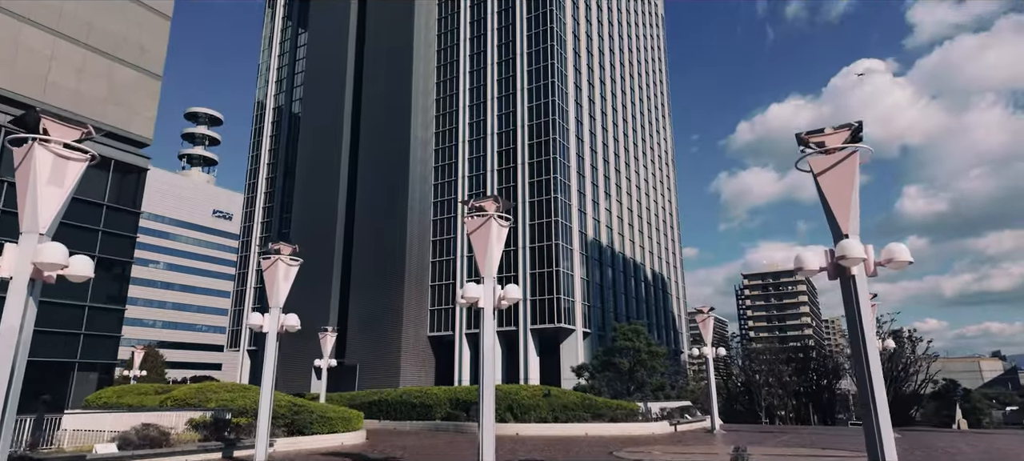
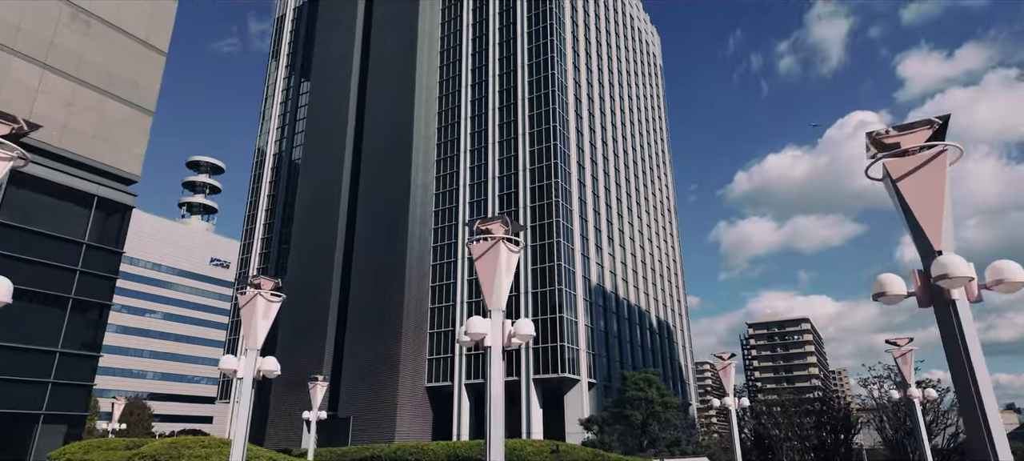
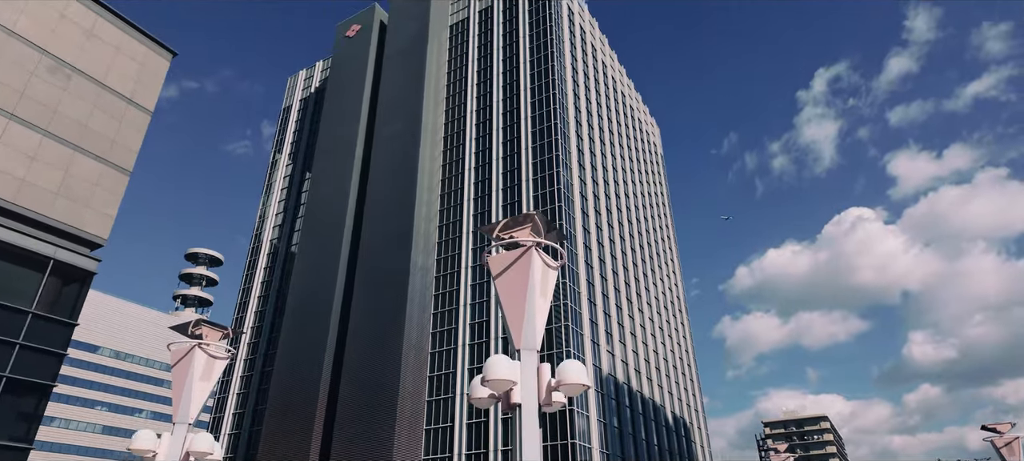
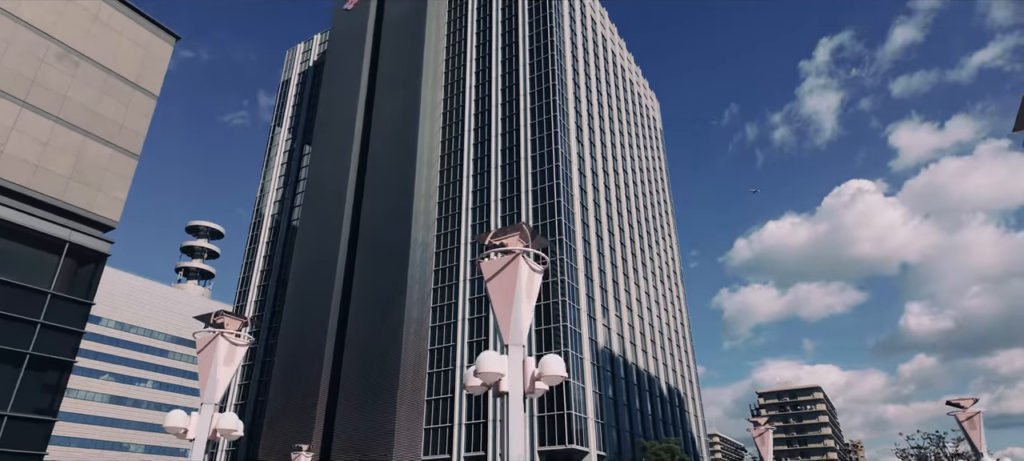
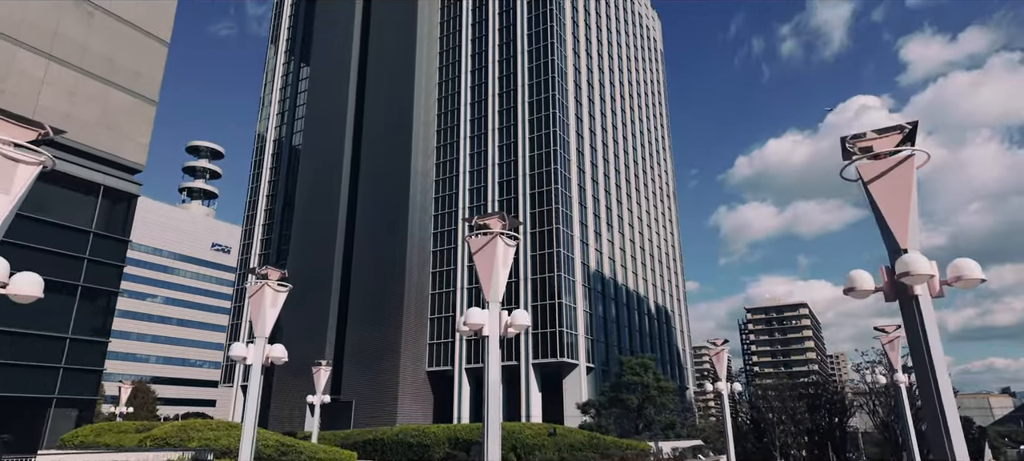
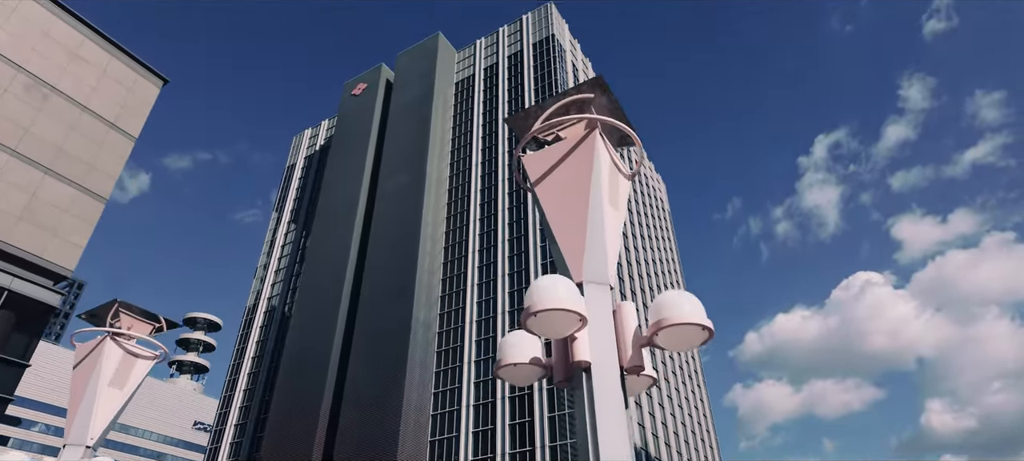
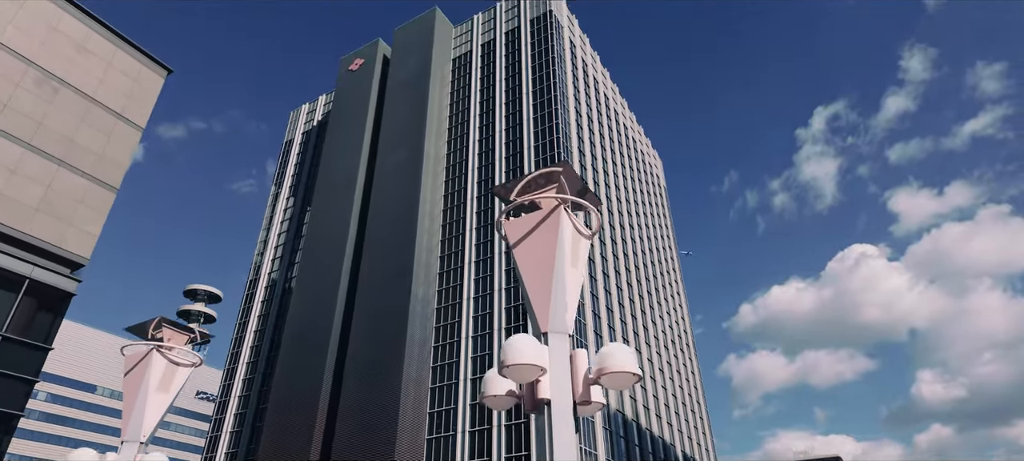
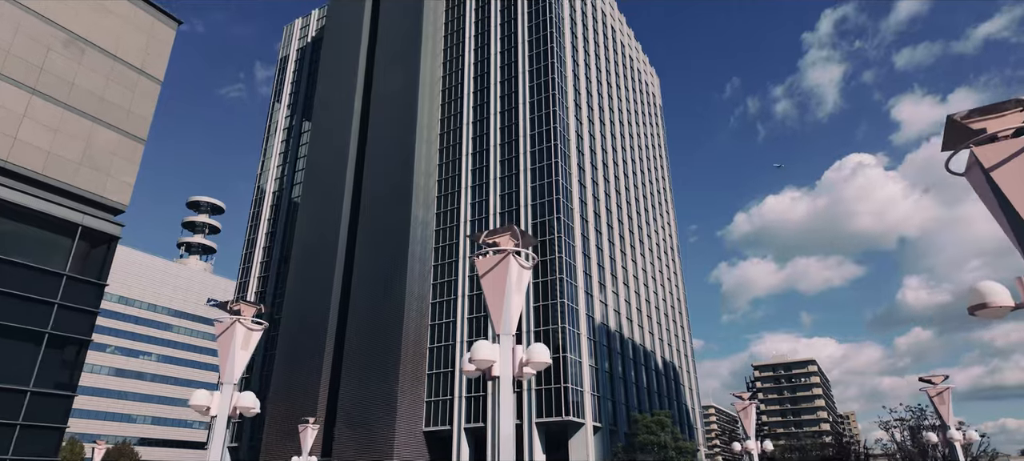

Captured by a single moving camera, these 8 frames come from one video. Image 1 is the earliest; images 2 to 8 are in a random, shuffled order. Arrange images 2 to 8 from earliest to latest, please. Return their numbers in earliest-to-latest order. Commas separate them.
5, 2, 8, 4, 3, 7, 6
